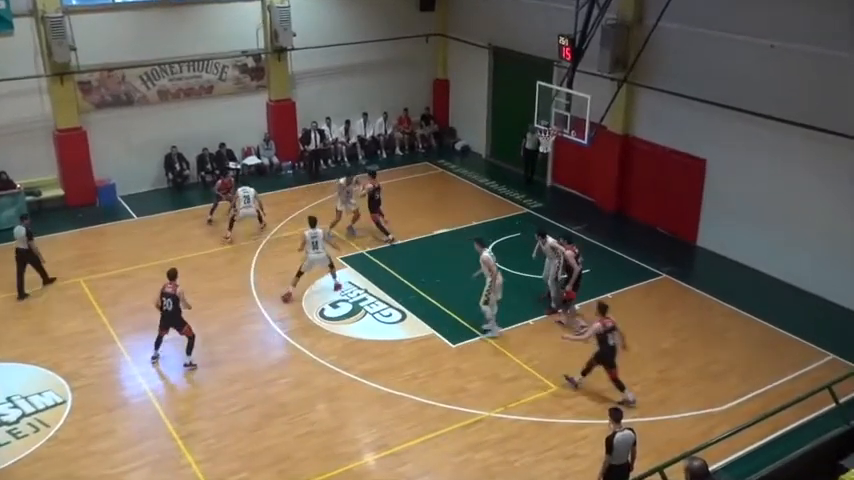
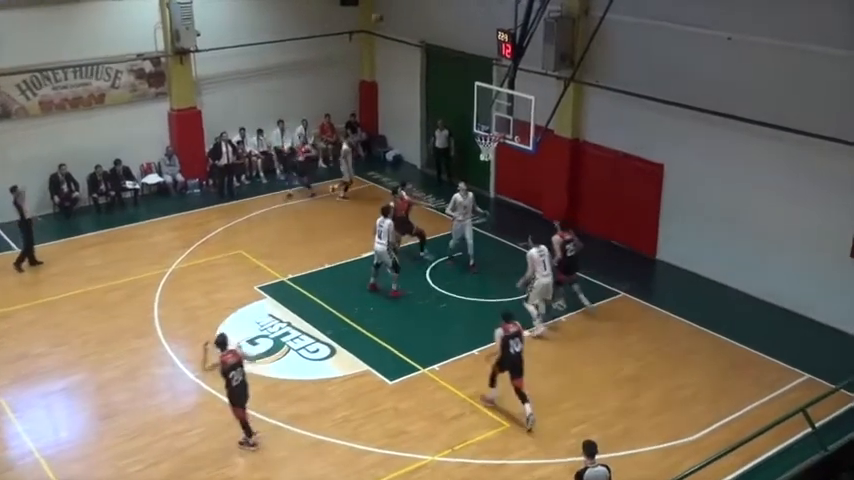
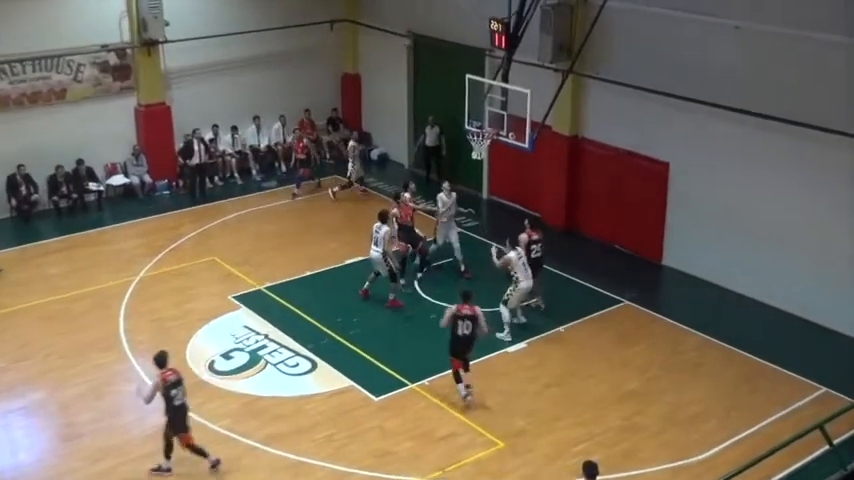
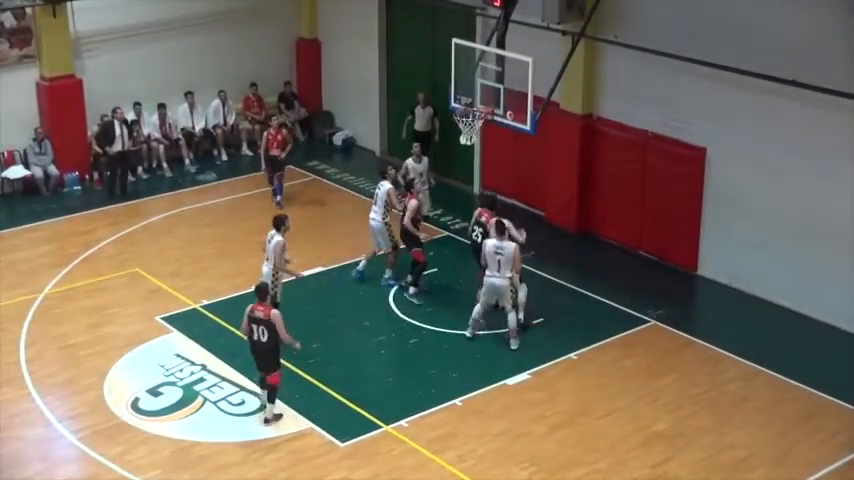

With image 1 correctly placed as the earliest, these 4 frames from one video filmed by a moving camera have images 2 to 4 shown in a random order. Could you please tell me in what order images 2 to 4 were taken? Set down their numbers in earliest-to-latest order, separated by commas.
2, 3, 4
